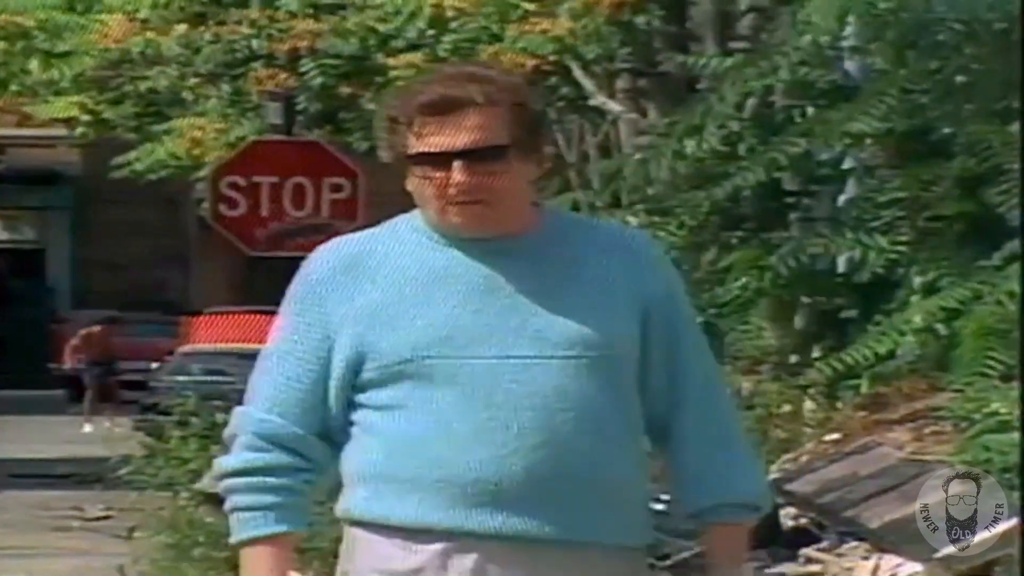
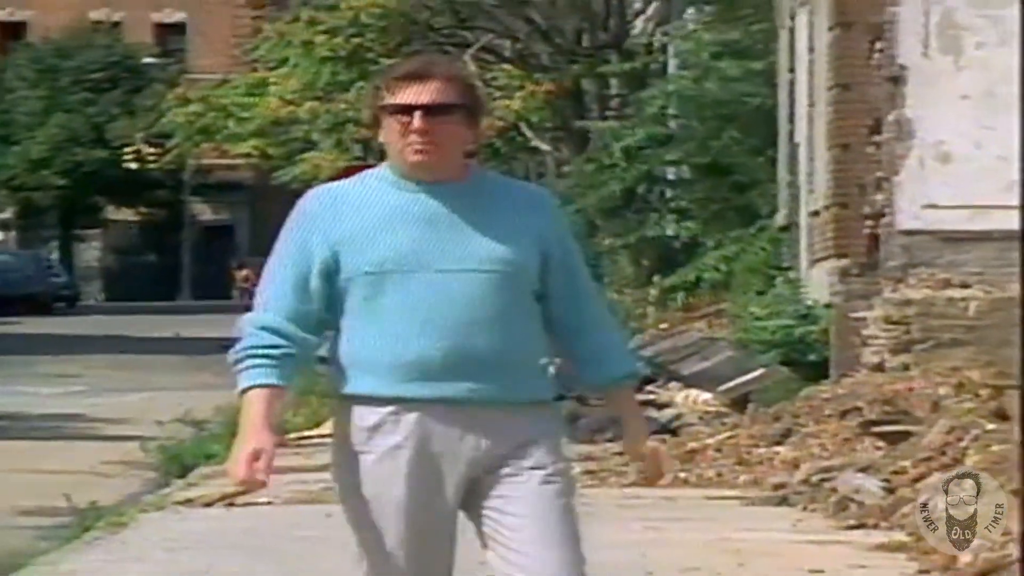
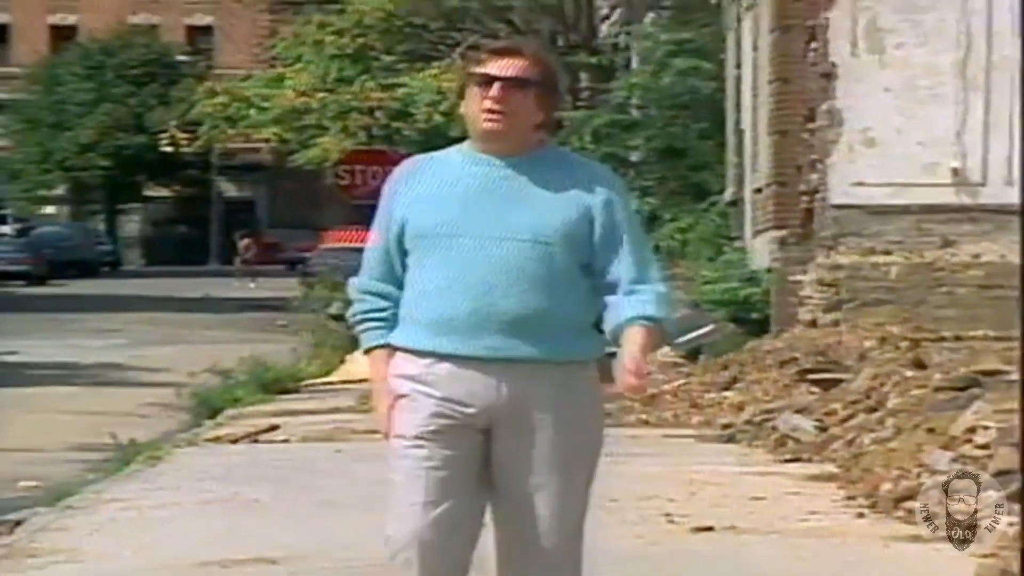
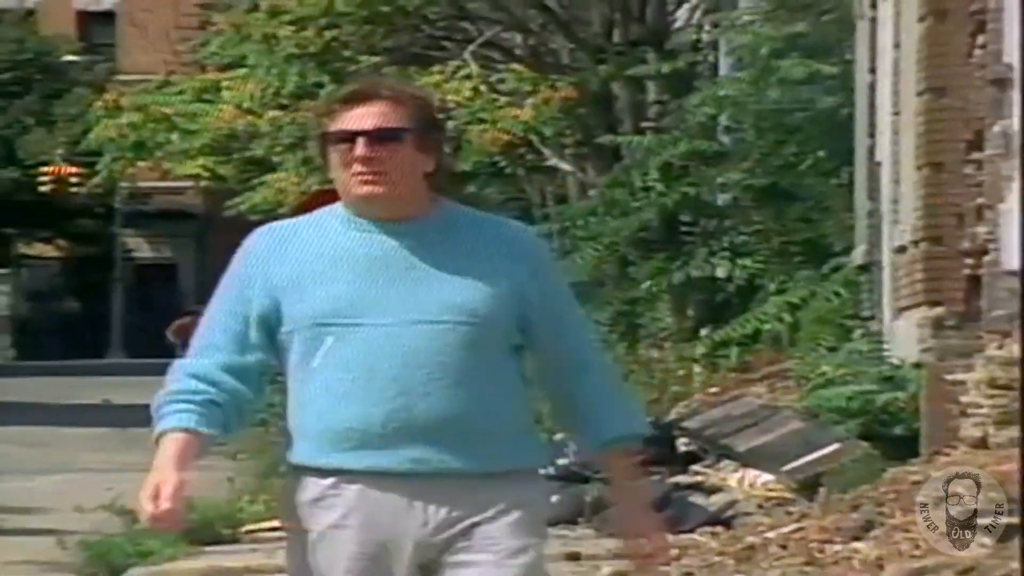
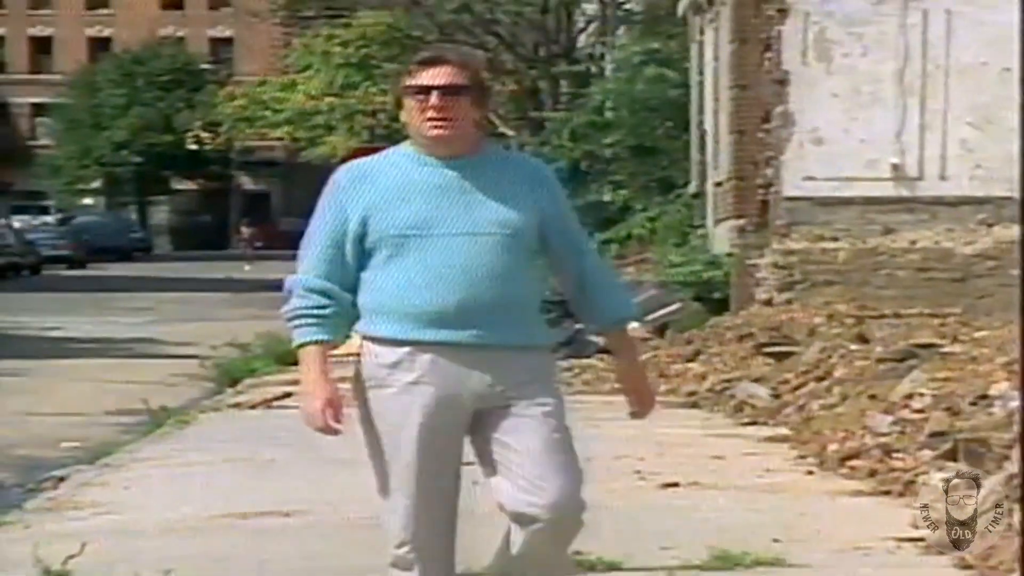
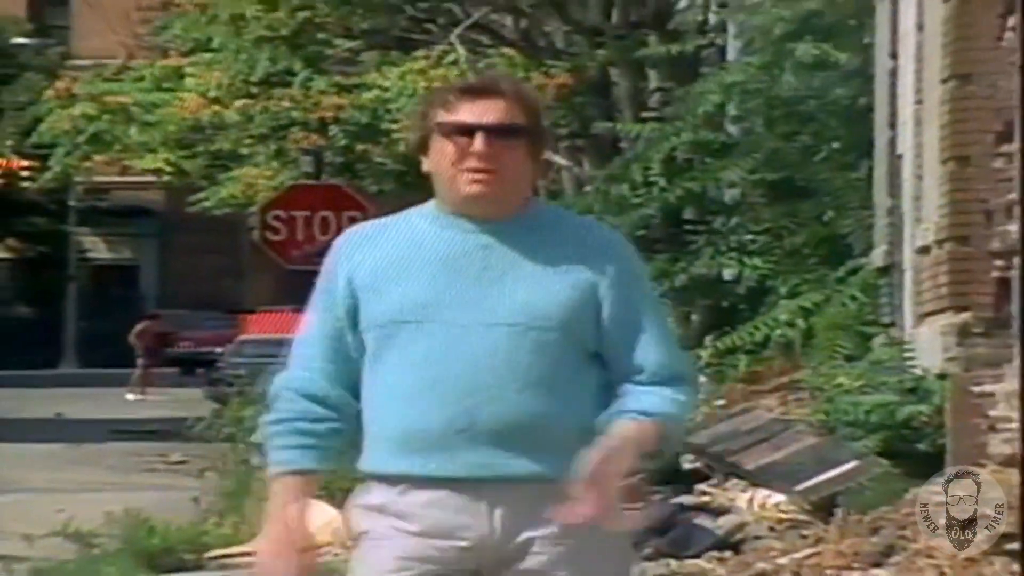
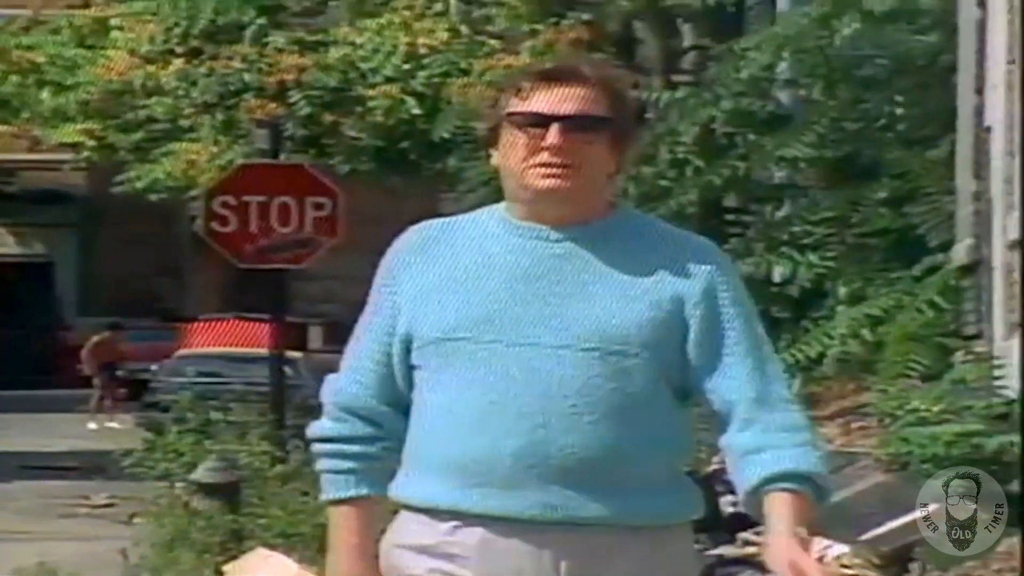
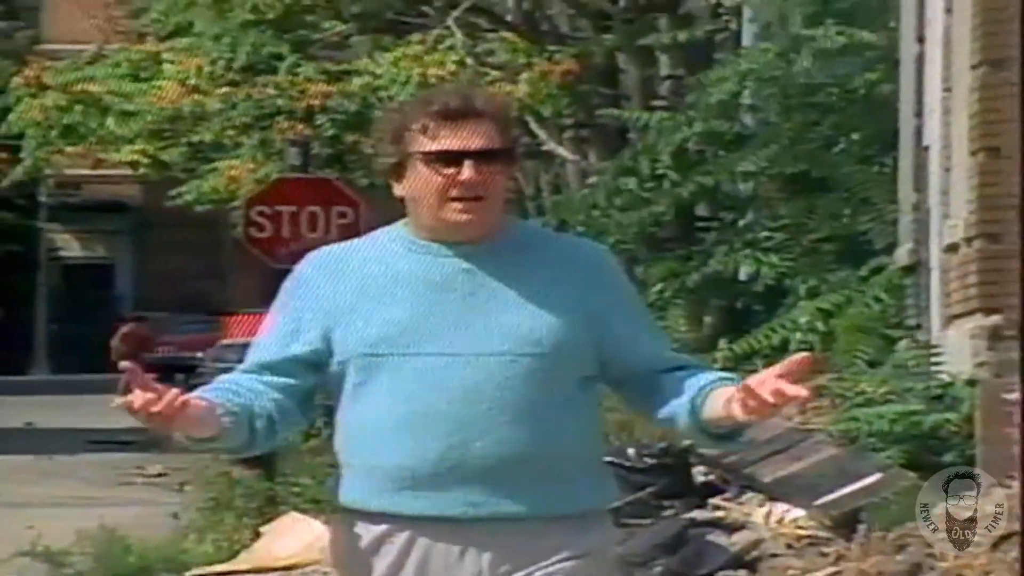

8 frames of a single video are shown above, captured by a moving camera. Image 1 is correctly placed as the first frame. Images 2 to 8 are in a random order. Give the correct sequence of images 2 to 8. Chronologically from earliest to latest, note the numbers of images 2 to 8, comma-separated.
7, 8, 6, 4, 2, 3, 5
